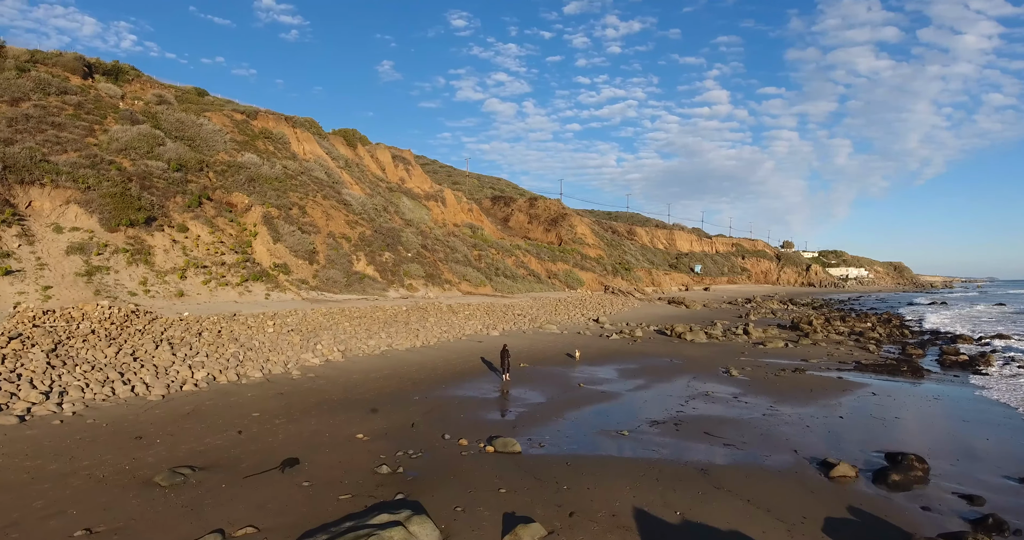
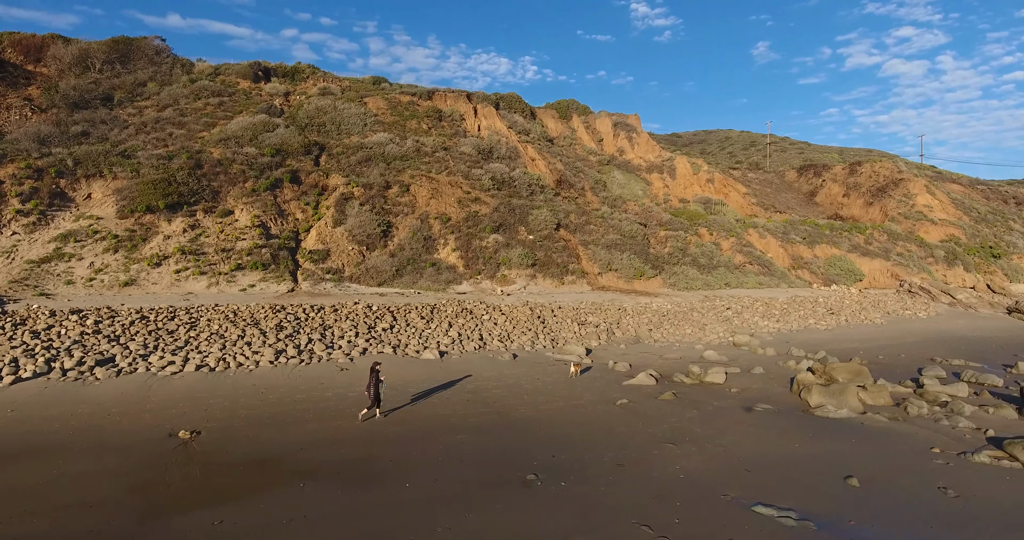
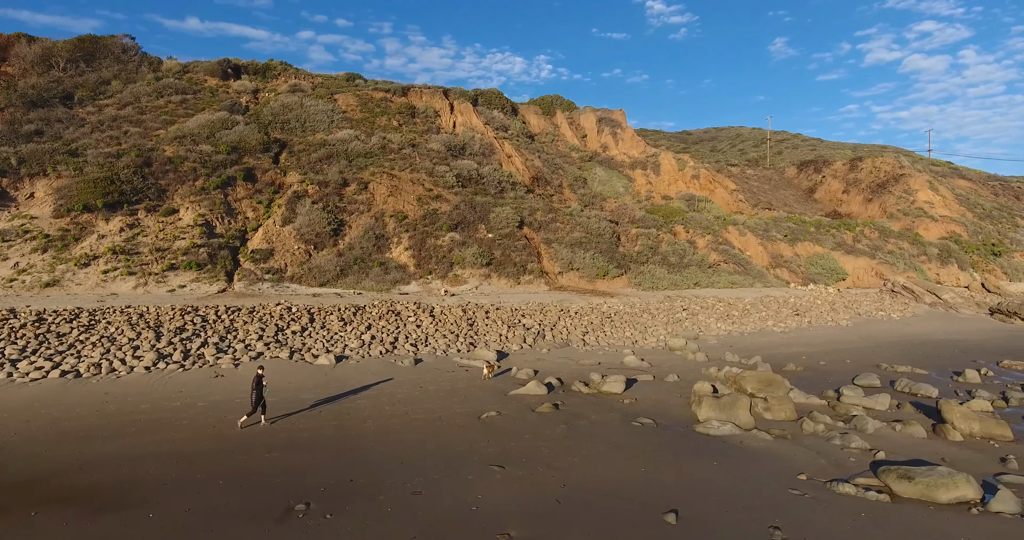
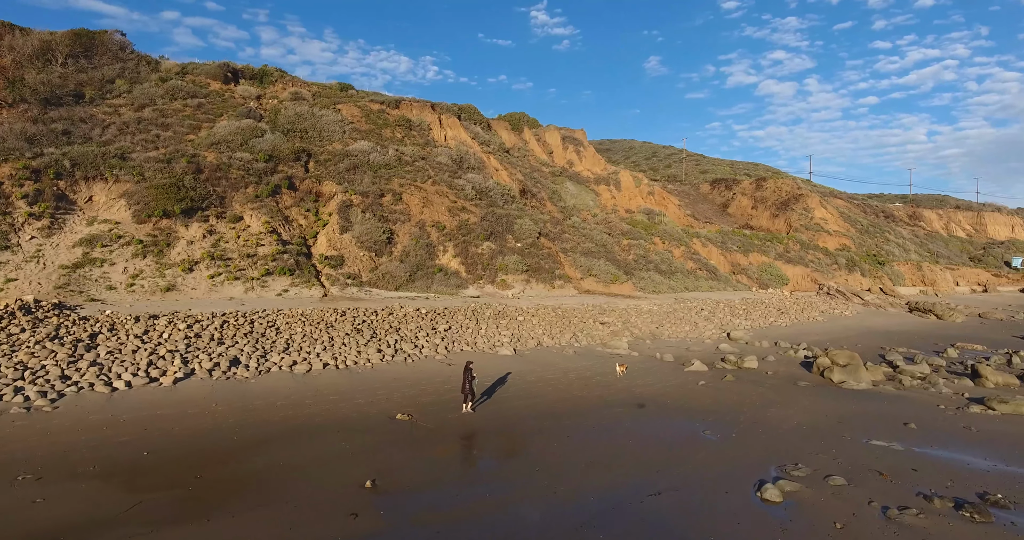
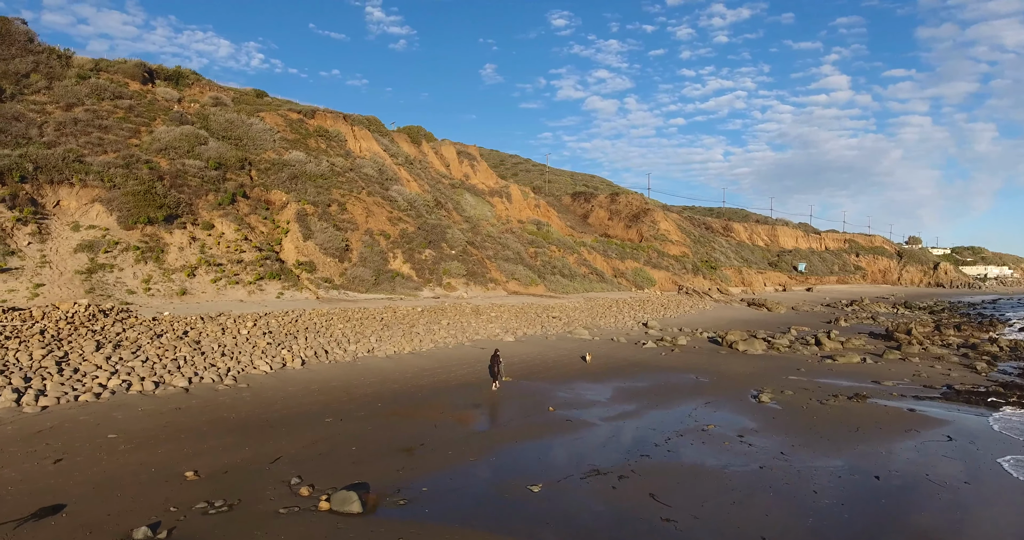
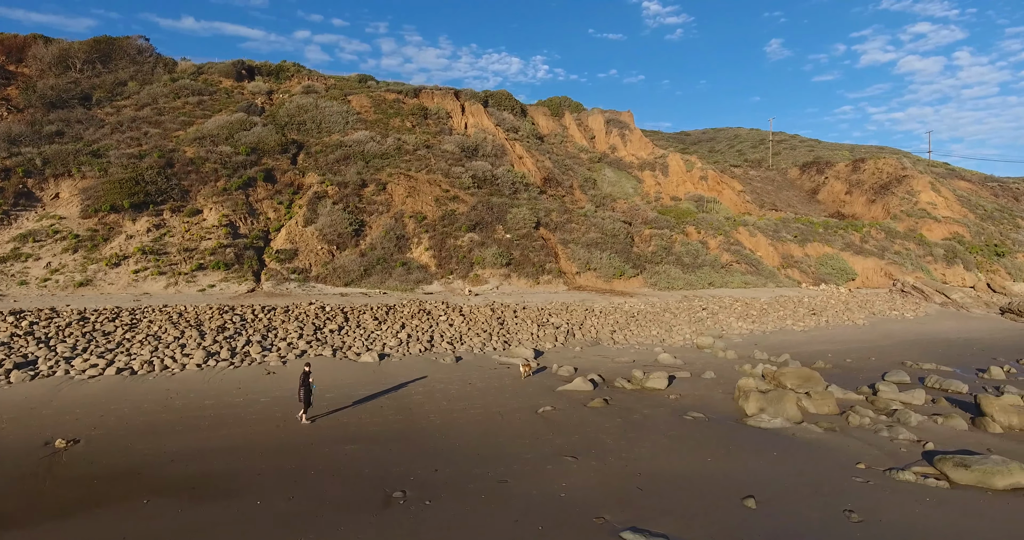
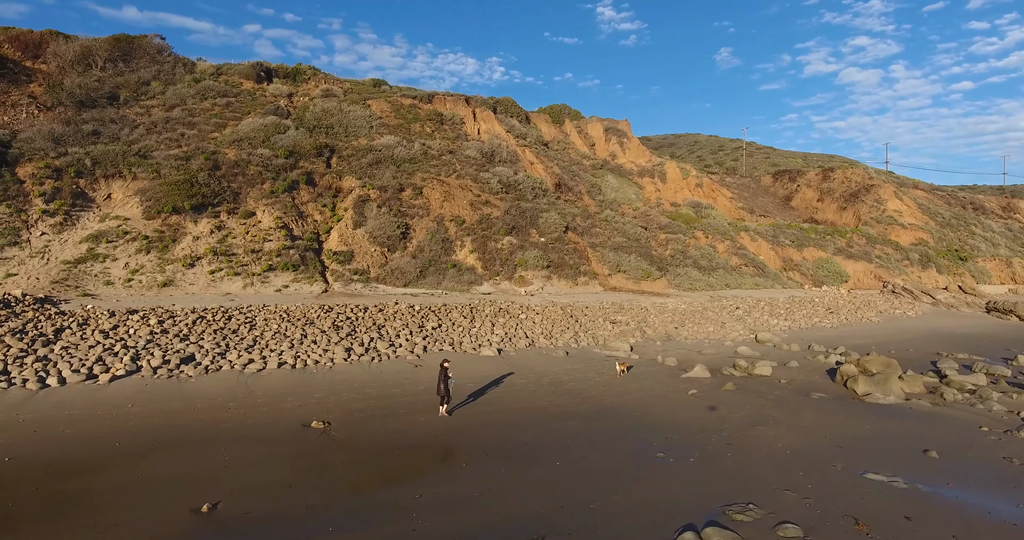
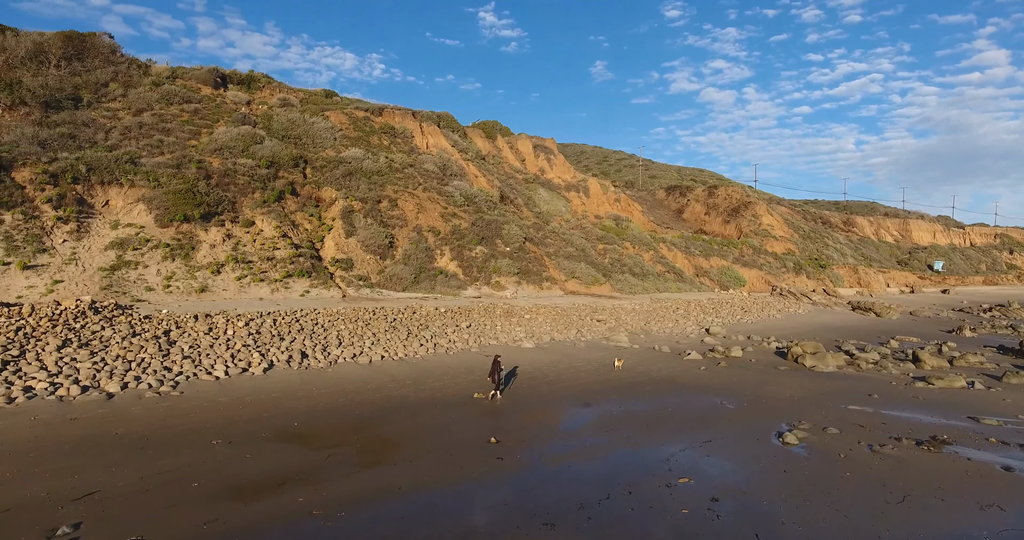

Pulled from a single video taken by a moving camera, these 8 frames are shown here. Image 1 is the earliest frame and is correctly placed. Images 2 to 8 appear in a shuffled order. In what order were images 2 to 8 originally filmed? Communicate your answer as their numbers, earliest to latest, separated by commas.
5, 8, 4, 7, 2, 6, 3
